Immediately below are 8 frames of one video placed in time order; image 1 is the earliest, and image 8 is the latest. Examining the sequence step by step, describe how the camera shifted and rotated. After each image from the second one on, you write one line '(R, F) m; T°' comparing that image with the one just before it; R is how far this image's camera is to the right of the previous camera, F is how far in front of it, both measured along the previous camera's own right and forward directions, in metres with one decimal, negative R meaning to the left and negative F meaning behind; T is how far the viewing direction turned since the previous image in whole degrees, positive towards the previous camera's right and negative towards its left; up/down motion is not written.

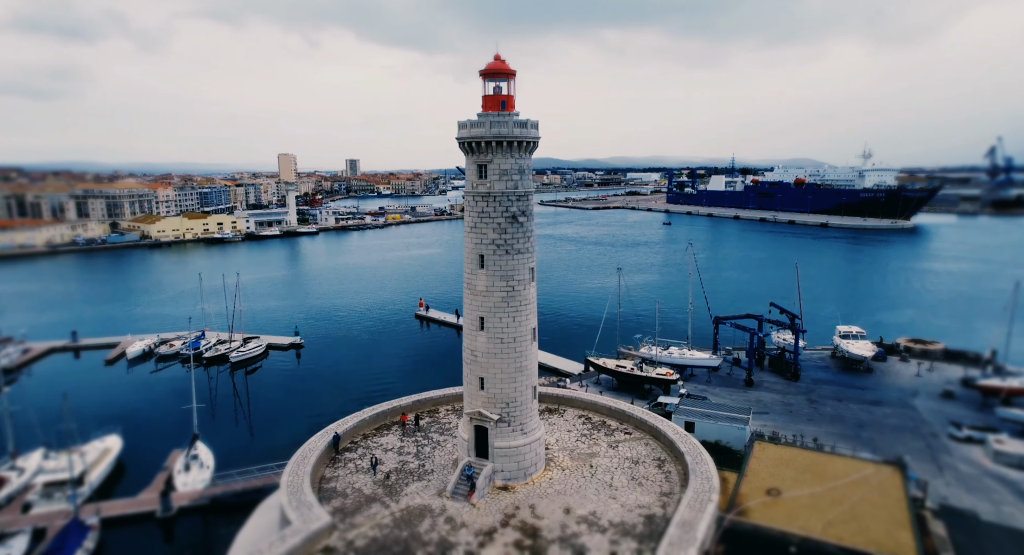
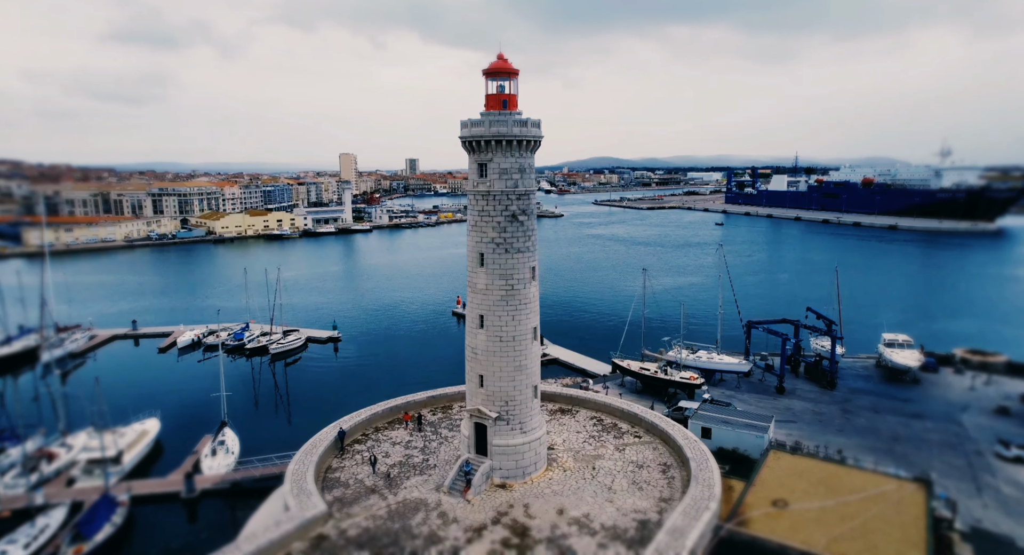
(+0.9, 0.0) m; -5°
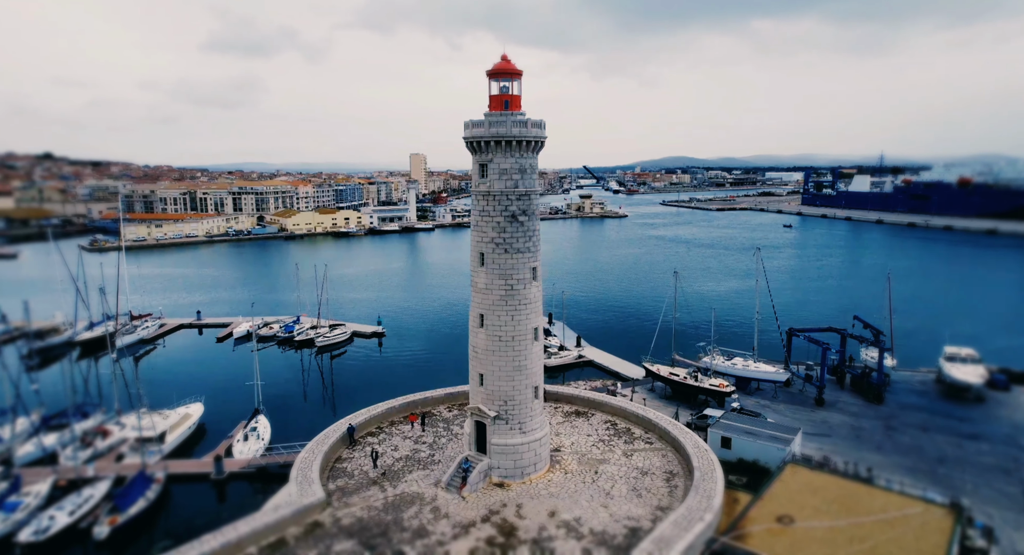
(+1.1, 0.0) m; -6°
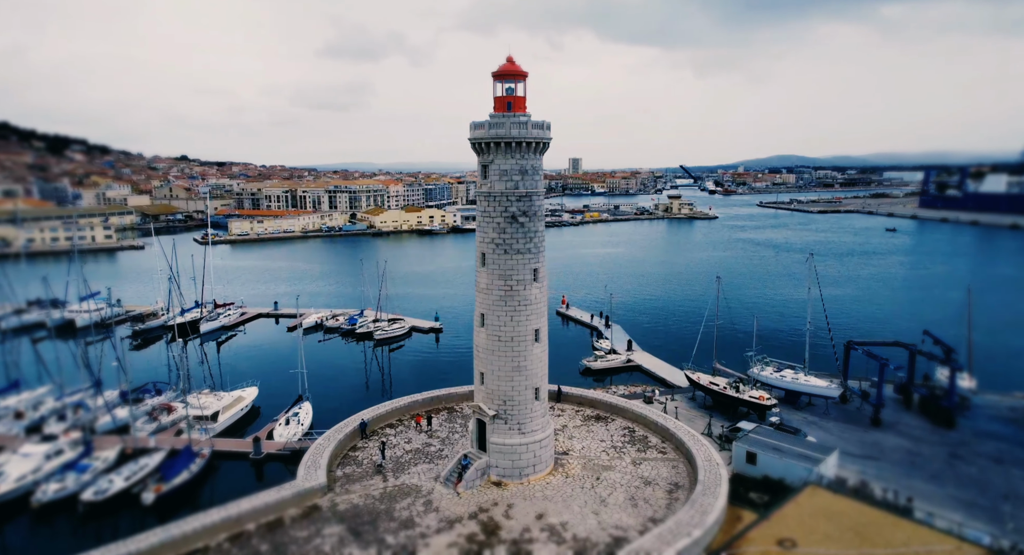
(+1.5, +0.1) m; -8°
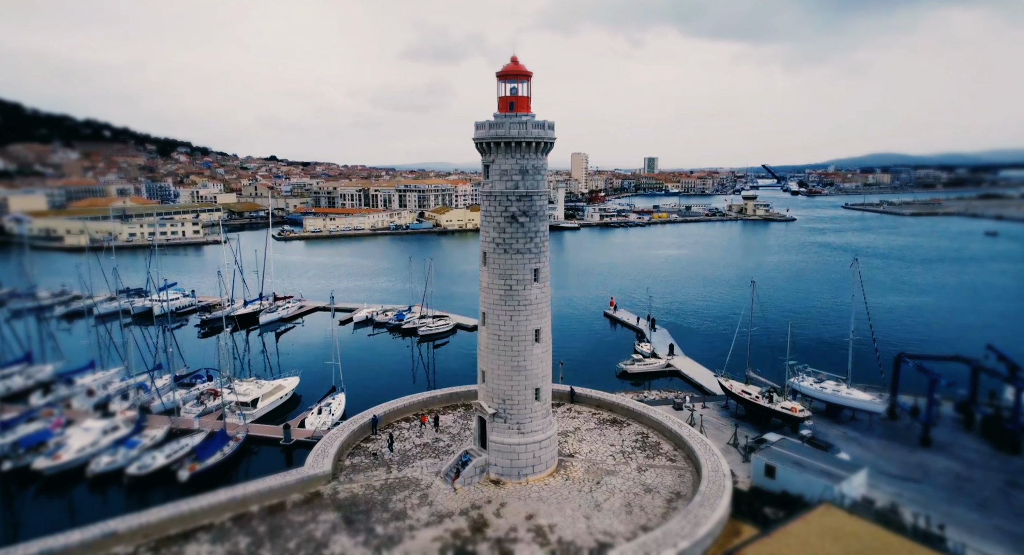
(+1.2, 0.0) m; -6°
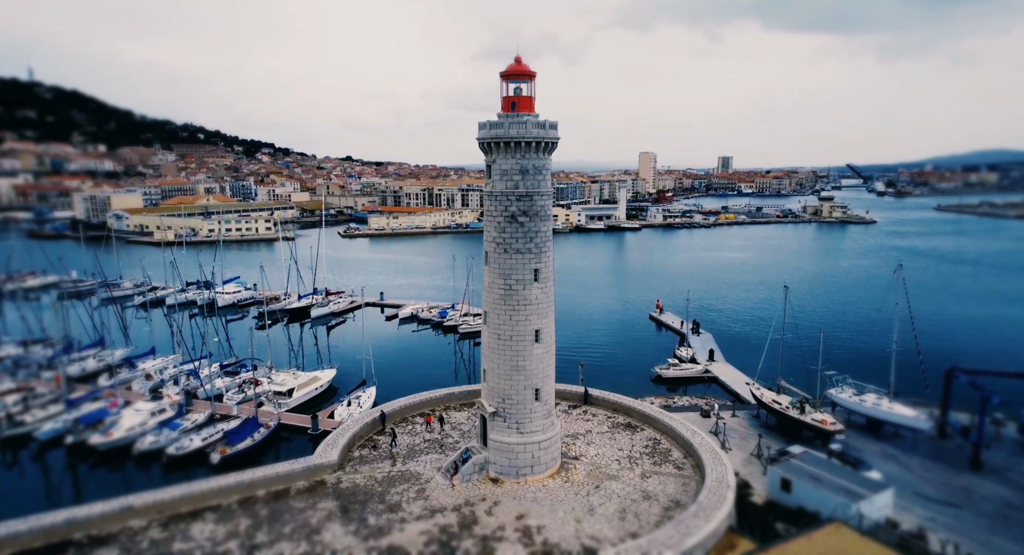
(+1.1, 0.0) m; -6°
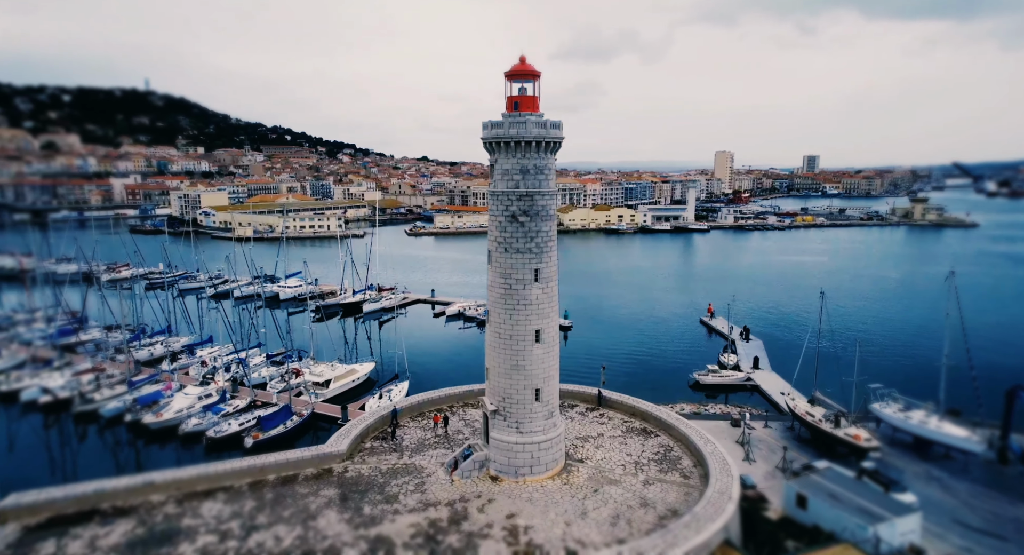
(+1.2, 0.0) m; -6°
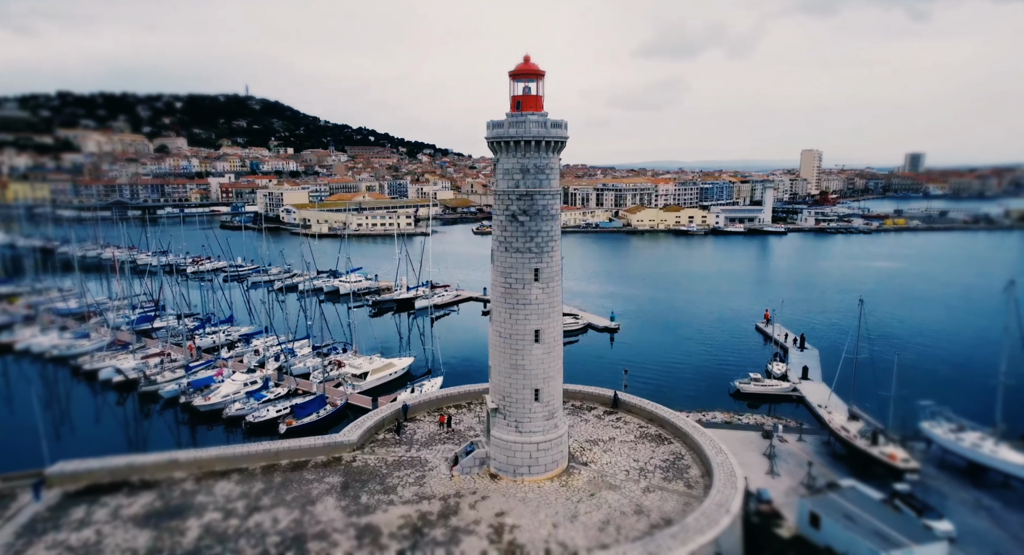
(+1.2, 0.0) m; -7°
